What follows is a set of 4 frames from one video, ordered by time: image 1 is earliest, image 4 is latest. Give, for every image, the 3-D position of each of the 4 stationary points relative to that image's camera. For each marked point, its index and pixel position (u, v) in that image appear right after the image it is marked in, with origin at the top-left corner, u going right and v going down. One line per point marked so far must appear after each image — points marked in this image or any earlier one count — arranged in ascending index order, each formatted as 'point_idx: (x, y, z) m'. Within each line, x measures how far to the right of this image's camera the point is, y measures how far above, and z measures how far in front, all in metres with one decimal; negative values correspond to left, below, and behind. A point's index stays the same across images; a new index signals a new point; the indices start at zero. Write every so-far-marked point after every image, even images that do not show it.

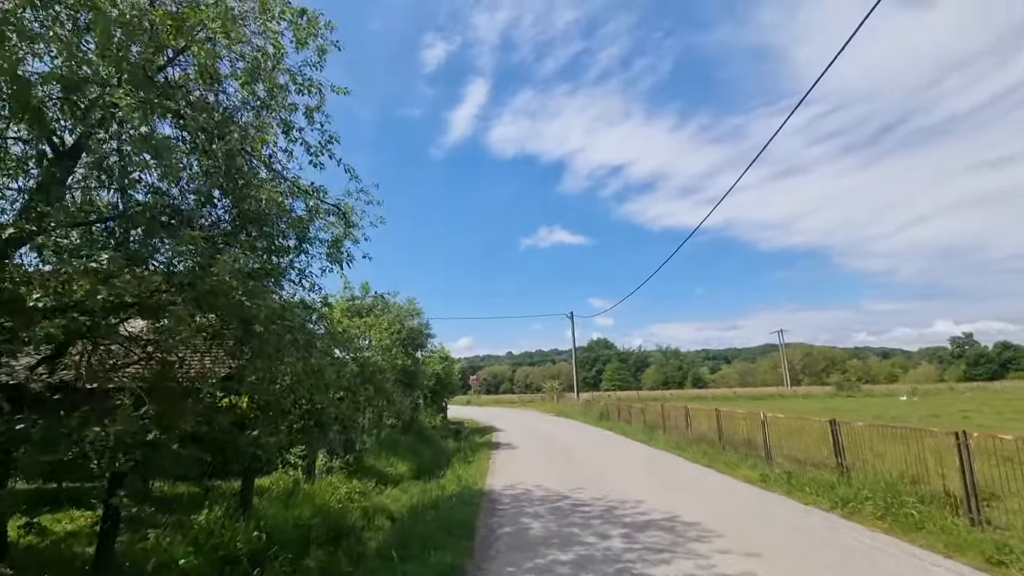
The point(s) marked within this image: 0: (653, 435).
0: (+5.1, -5.3, +17.3) m
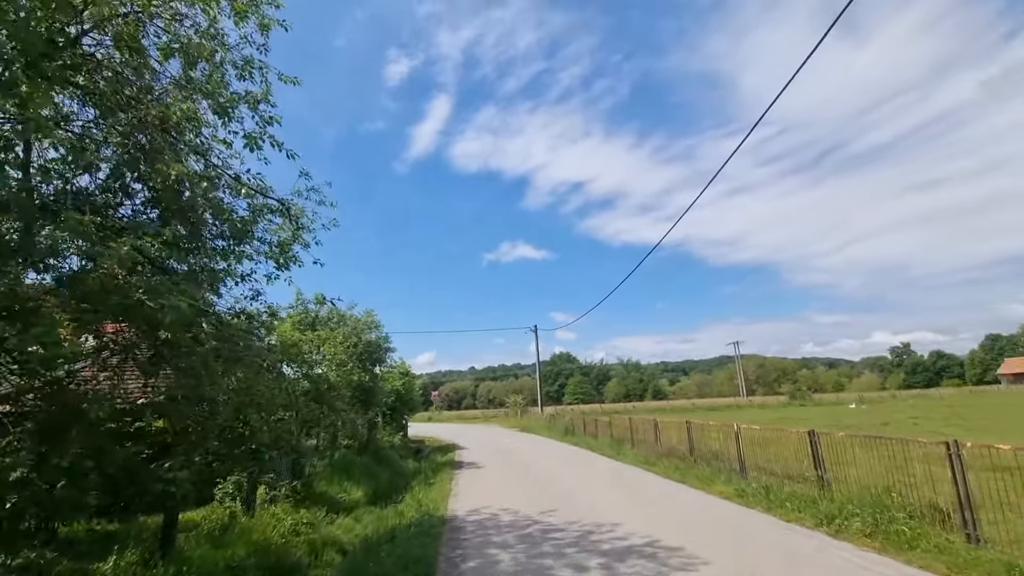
0: (+3.8, -5.6, +16.9) m
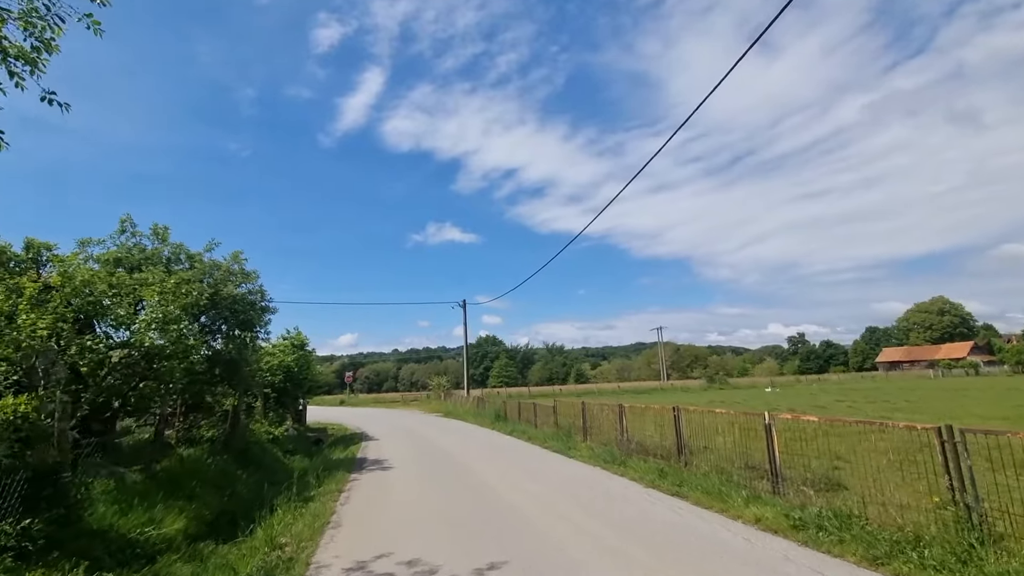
0: (+1.6, -4.3, +13.5) m
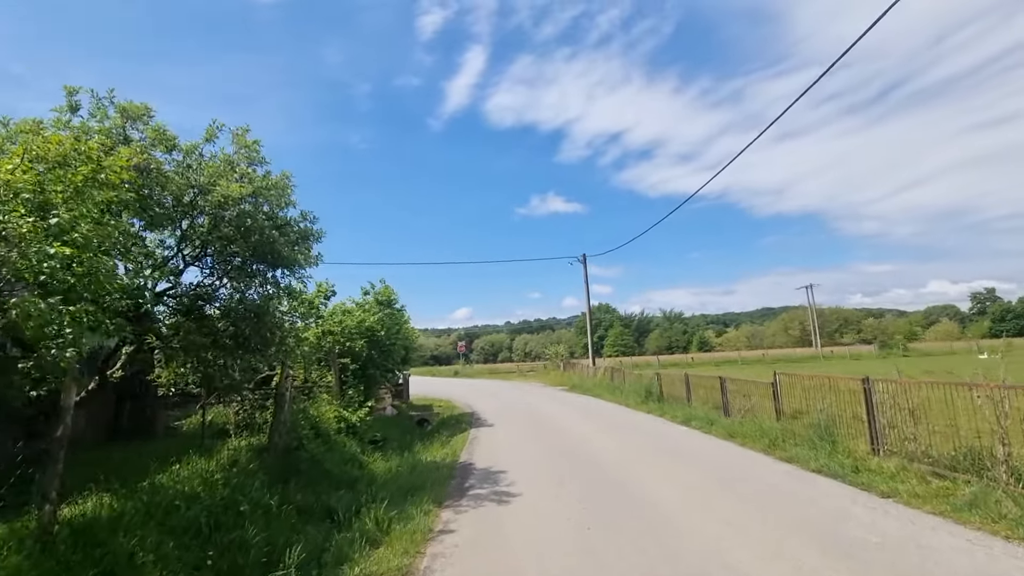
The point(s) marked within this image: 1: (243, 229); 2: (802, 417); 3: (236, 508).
0: (+4.8, -2.4, +7.1) m
1: (-4.0, +0.9, +7.4) m
2: (+5.2, -2.4, +8.9) m
3: (-3.4, -2.7, +6.2) m
